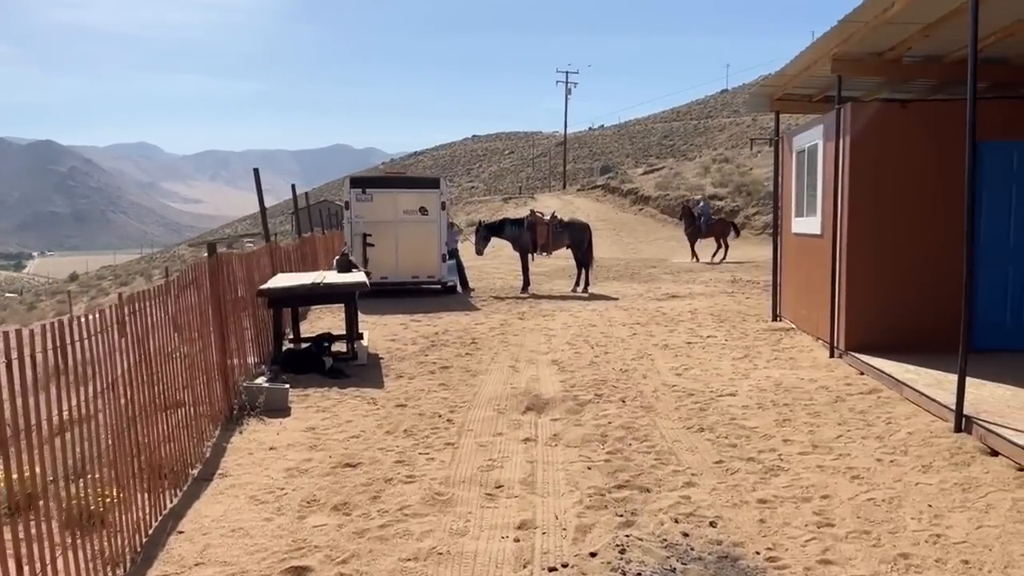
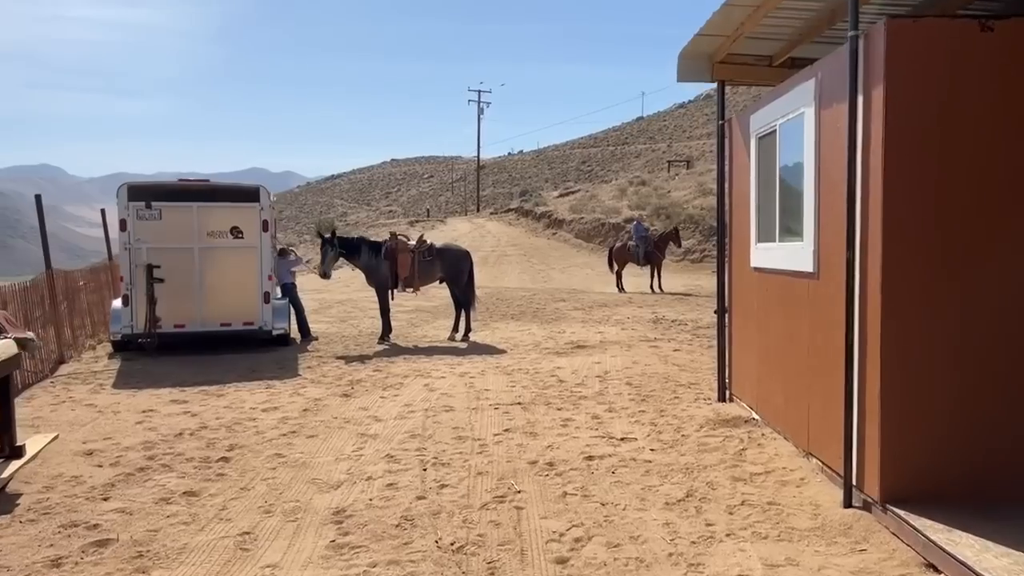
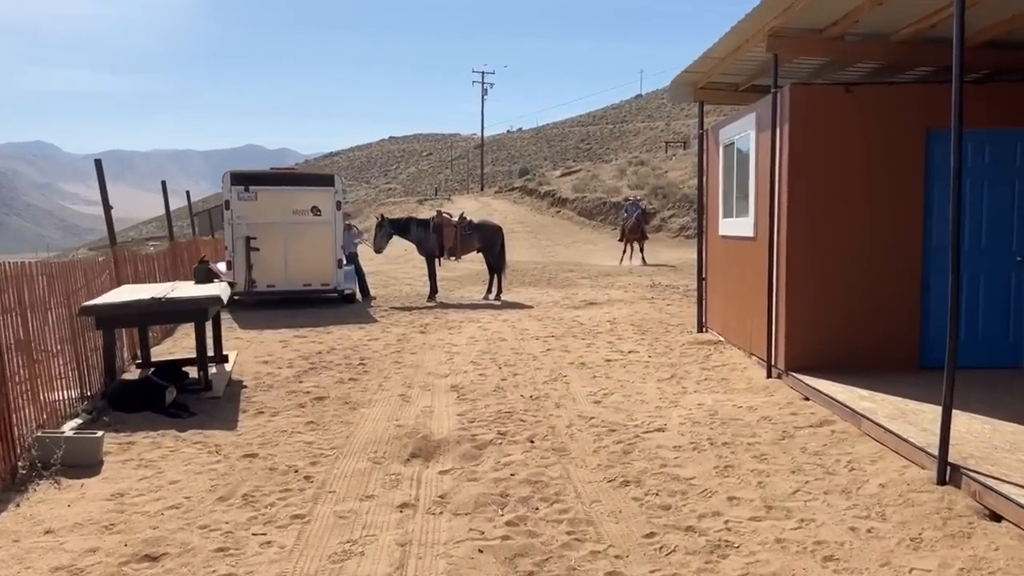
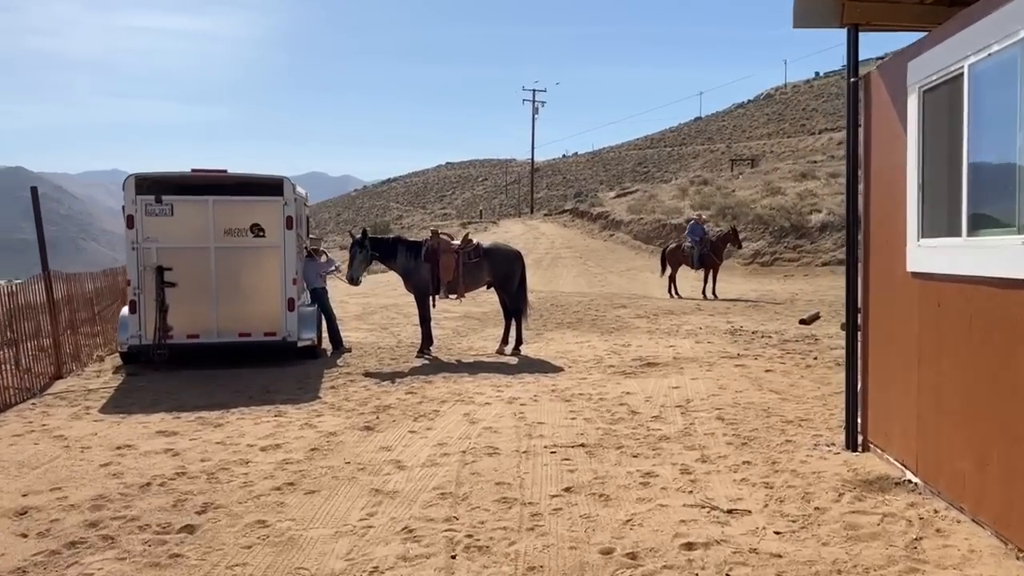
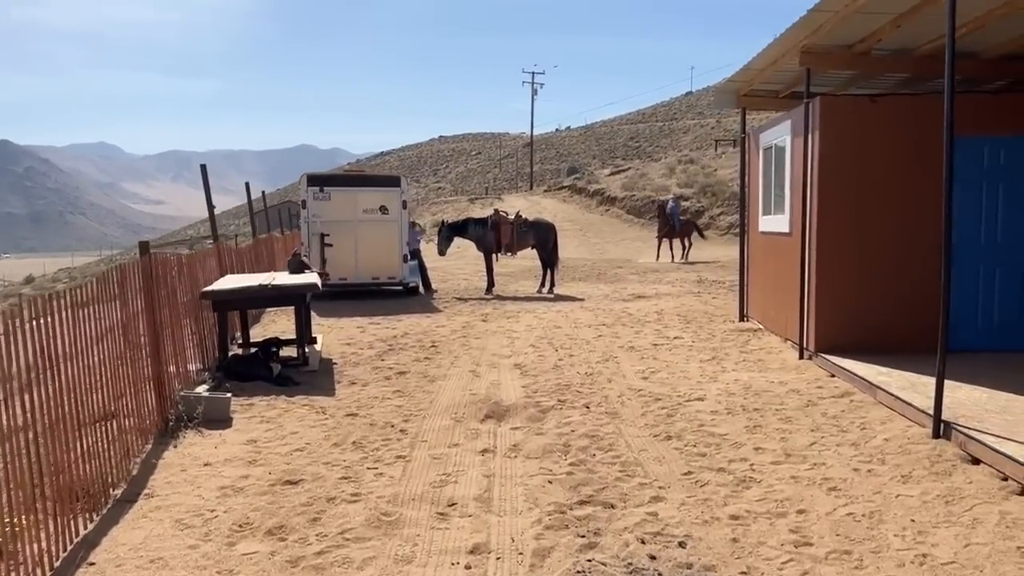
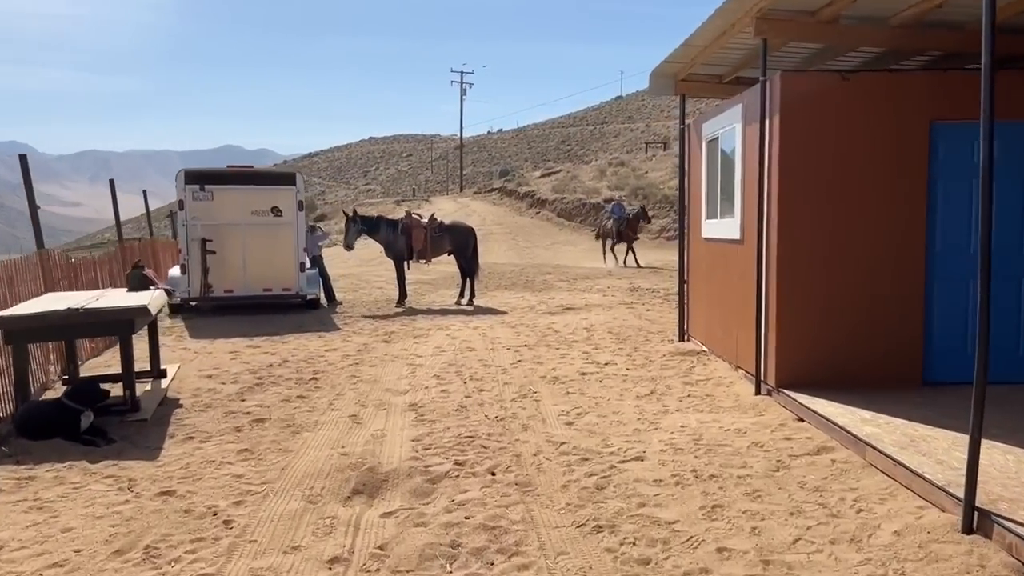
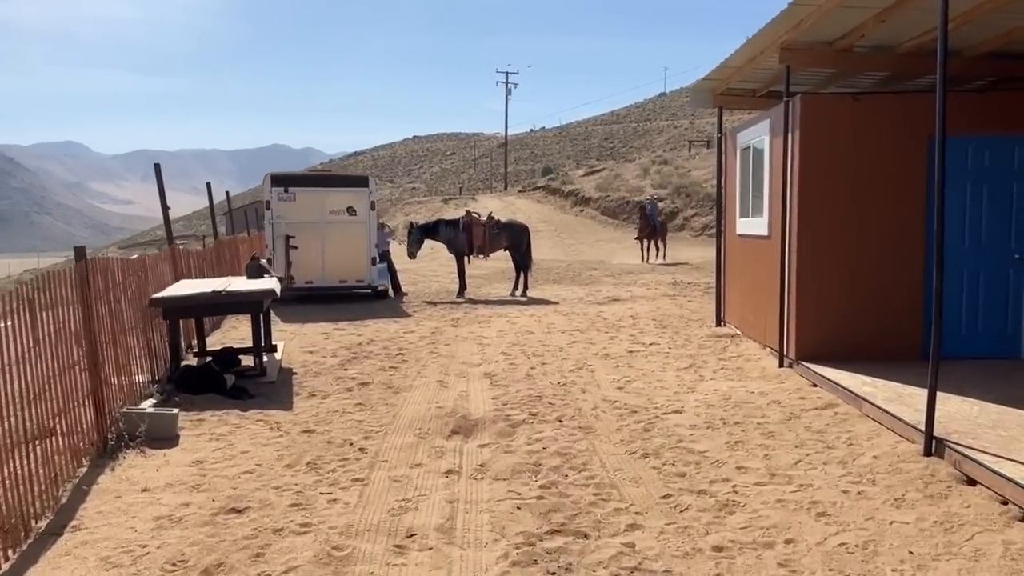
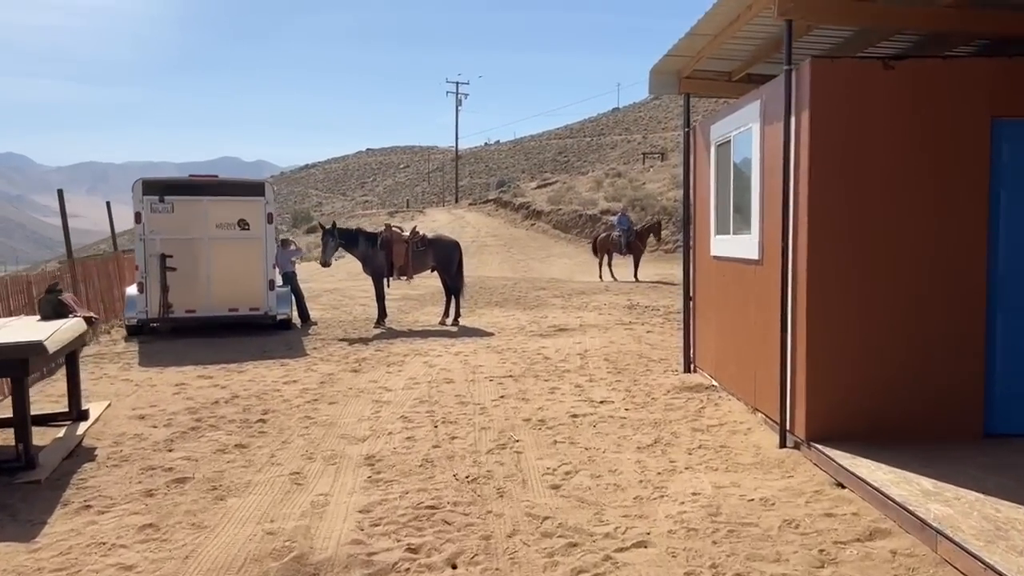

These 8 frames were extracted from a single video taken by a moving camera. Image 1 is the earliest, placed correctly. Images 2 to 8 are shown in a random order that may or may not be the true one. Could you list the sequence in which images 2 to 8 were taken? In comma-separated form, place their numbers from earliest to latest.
5, 7, 3, 6, 8, 2, 4
